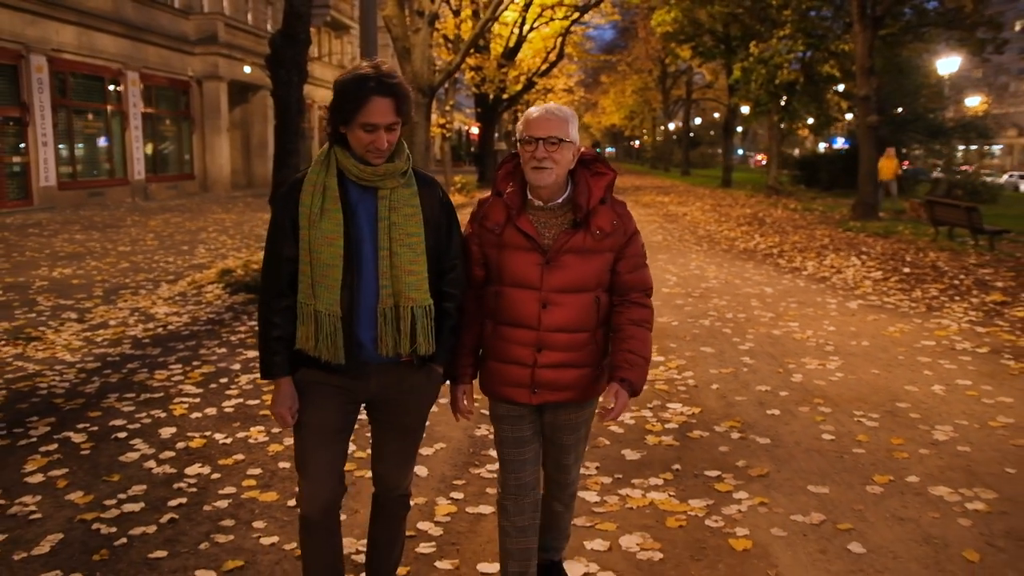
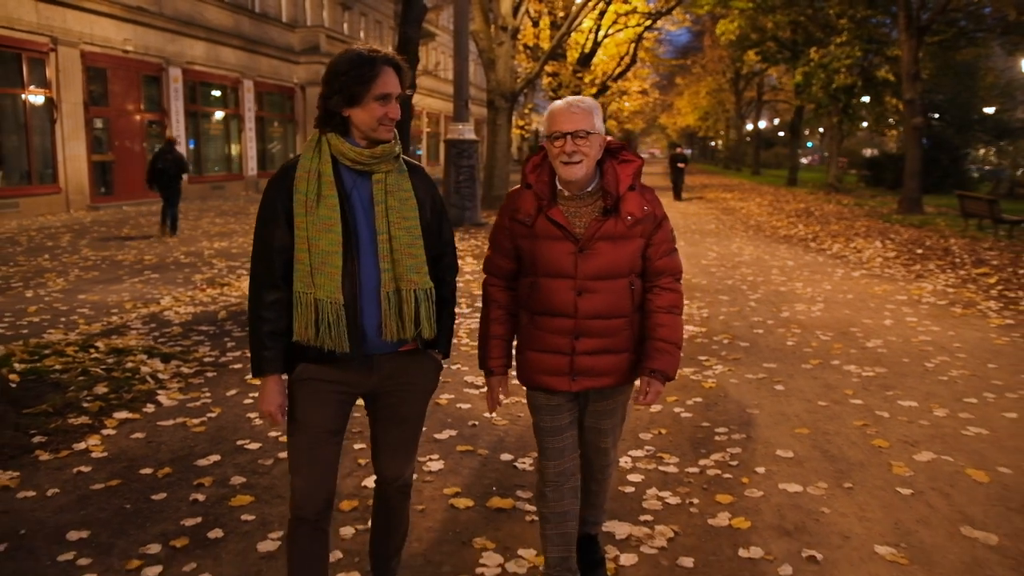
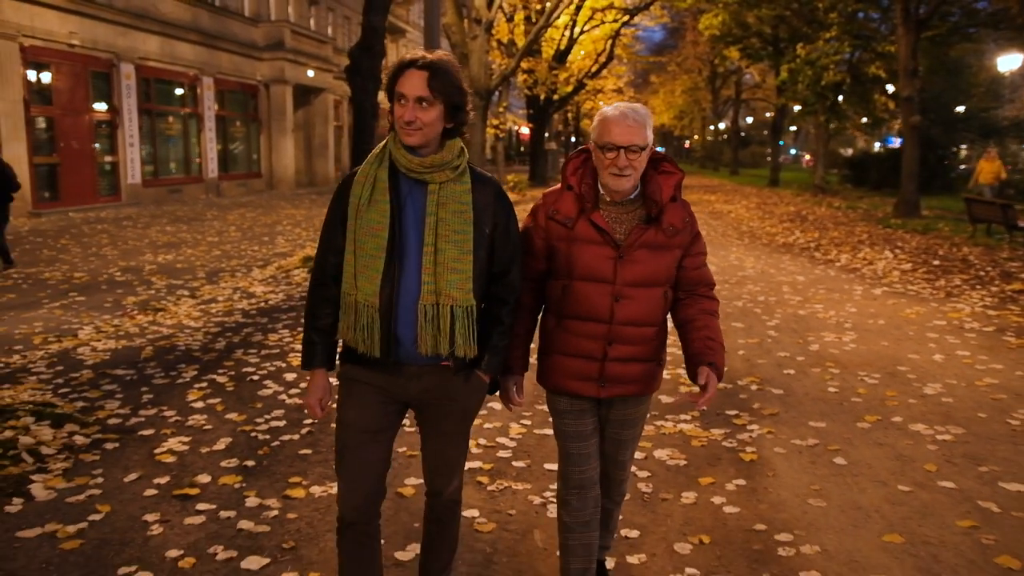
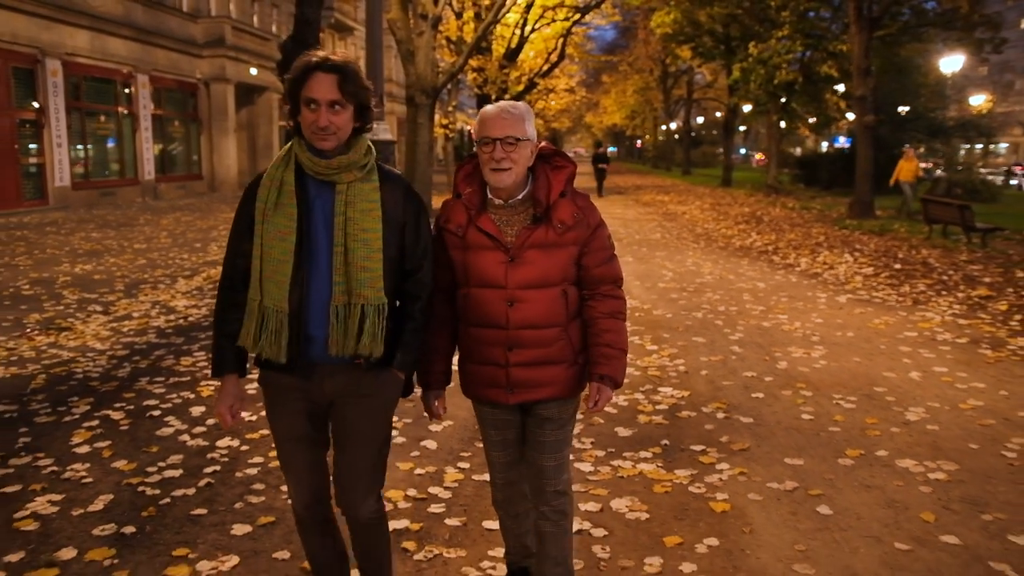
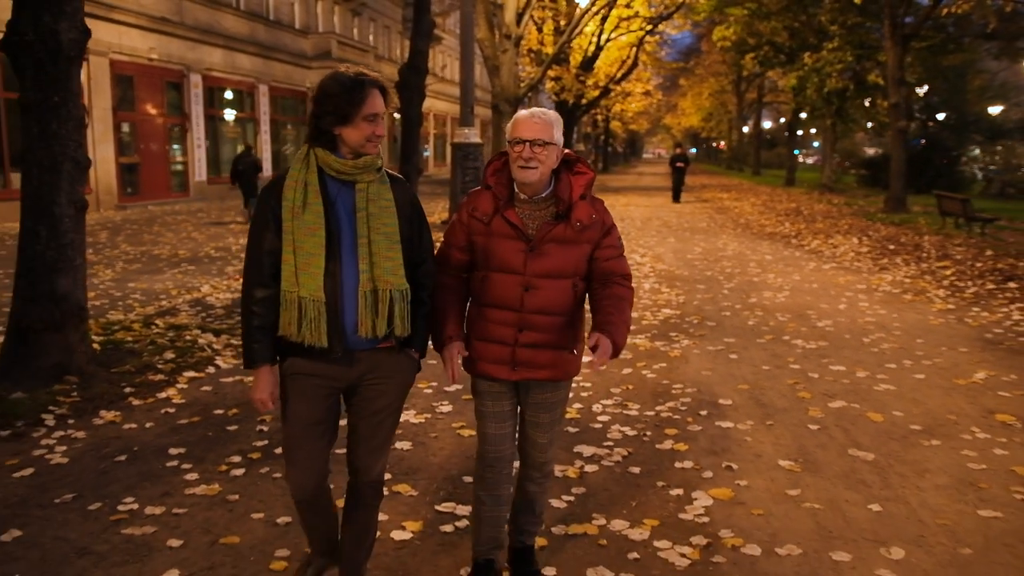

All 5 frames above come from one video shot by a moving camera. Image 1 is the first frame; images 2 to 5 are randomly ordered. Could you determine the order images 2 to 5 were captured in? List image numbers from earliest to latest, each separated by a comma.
4, 3, 2, 5
